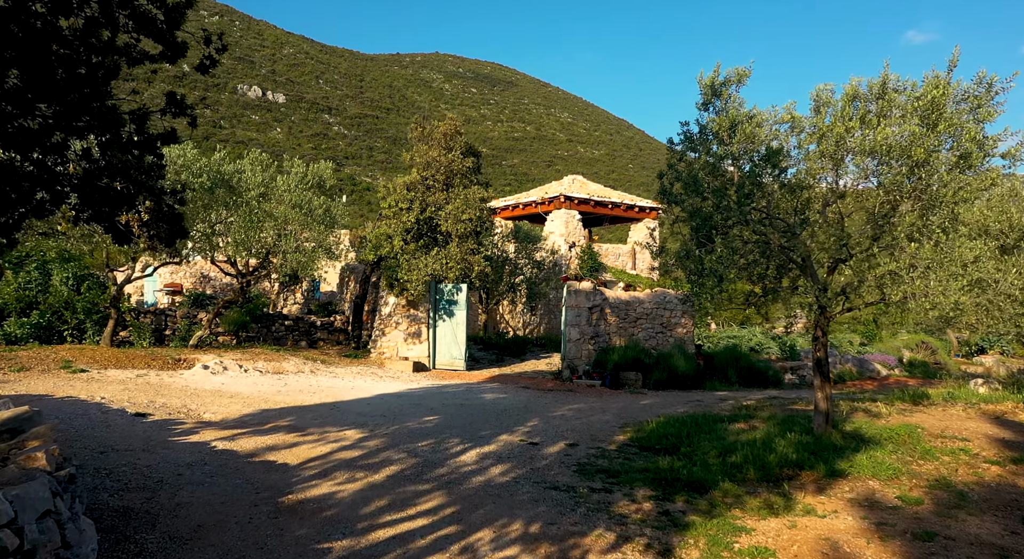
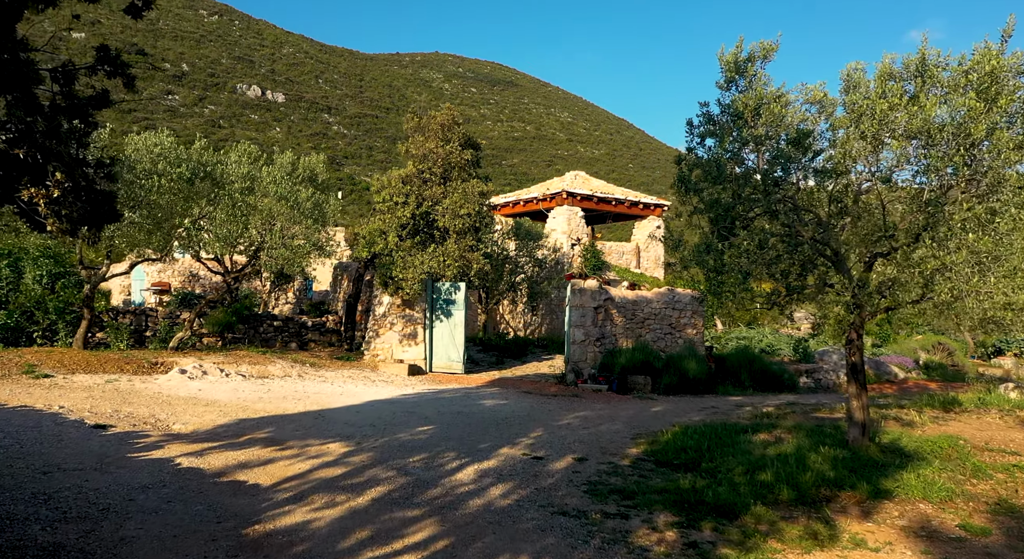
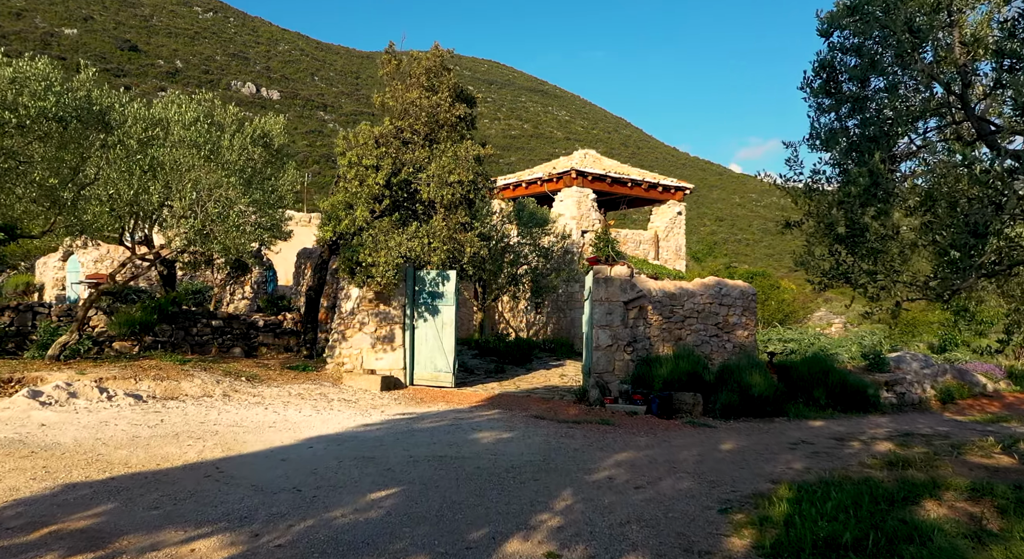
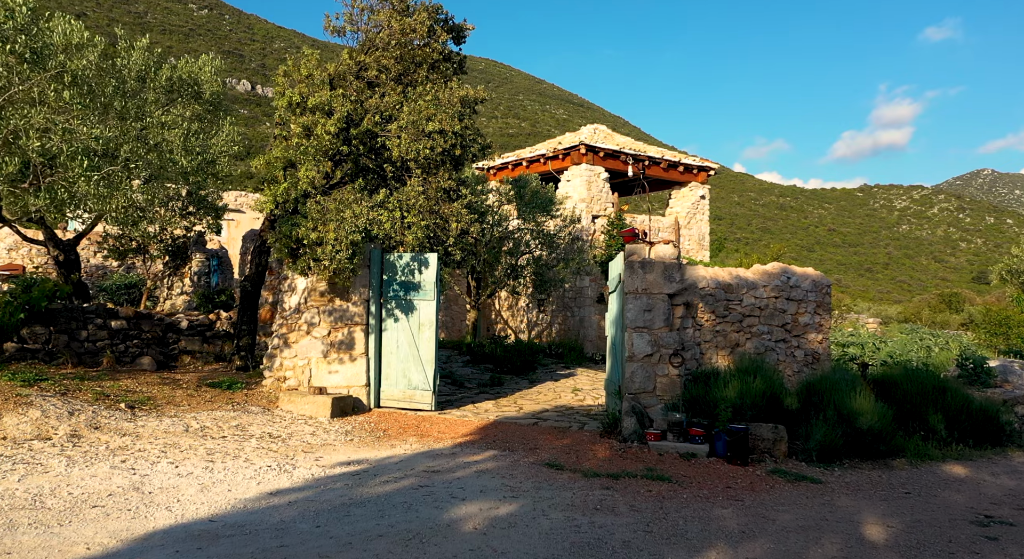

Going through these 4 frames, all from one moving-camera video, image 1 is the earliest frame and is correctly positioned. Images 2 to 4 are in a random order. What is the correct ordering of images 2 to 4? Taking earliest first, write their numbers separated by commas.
2, 3, 4
